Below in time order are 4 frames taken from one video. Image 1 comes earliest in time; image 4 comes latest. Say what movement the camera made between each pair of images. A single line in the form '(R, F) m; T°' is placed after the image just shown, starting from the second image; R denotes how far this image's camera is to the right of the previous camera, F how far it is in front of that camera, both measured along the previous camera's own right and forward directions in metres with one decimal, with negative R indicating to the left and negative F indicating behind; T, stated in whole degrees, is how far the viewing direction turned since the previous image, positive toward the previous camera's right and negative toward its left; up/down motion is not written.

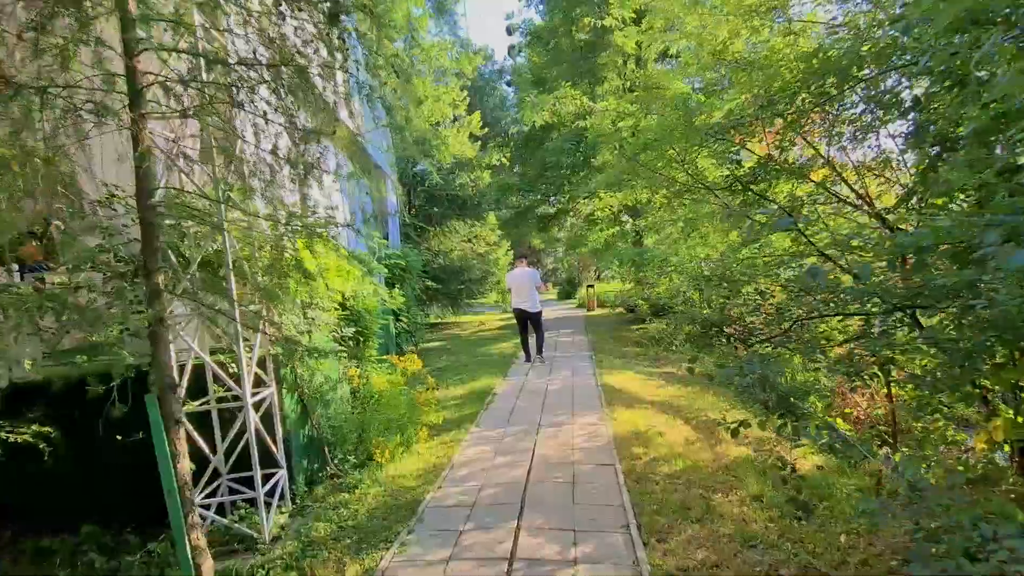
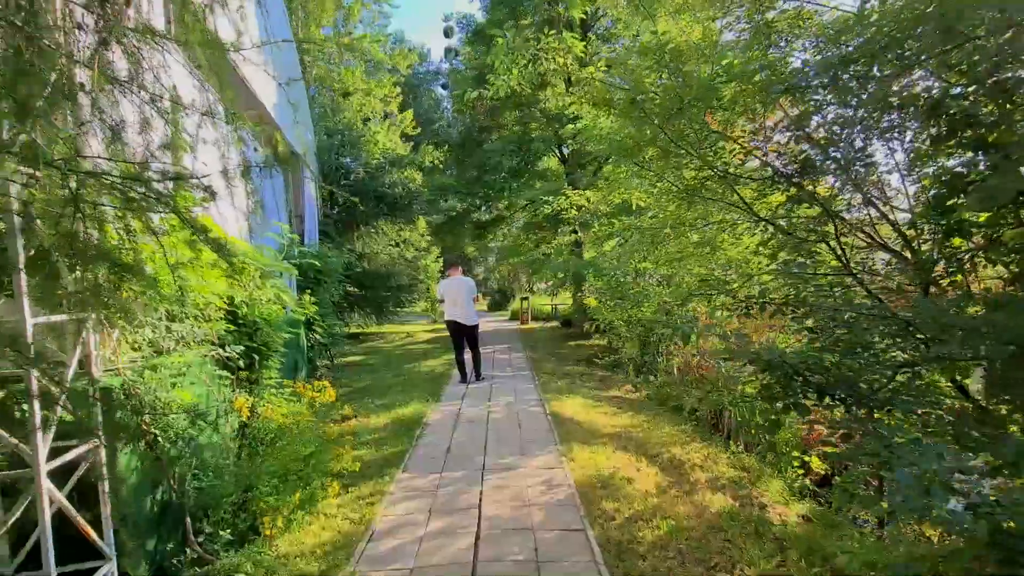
(-0.1, +0.9) m; +9°
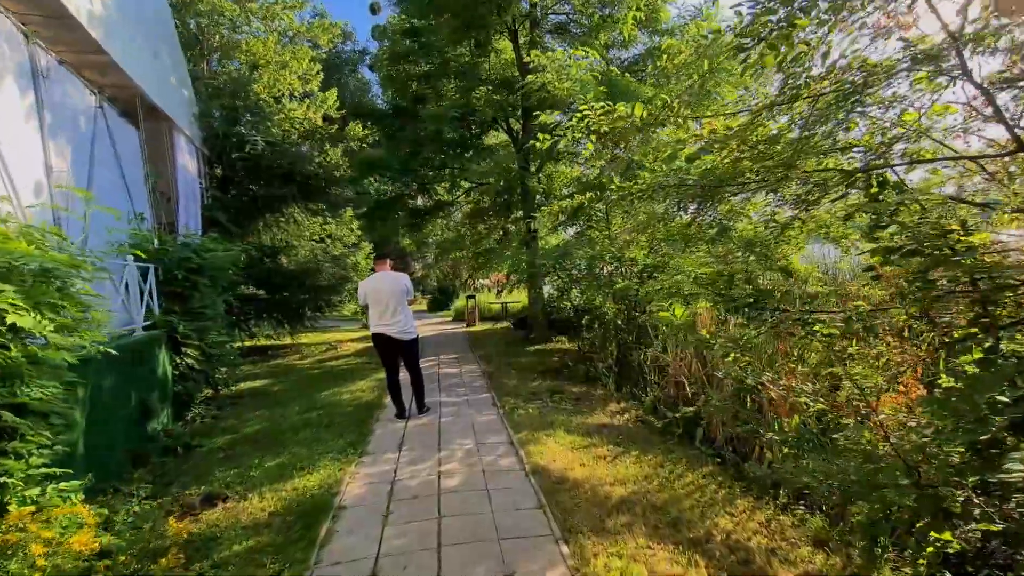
(-0.1, +1.9) m; +7°
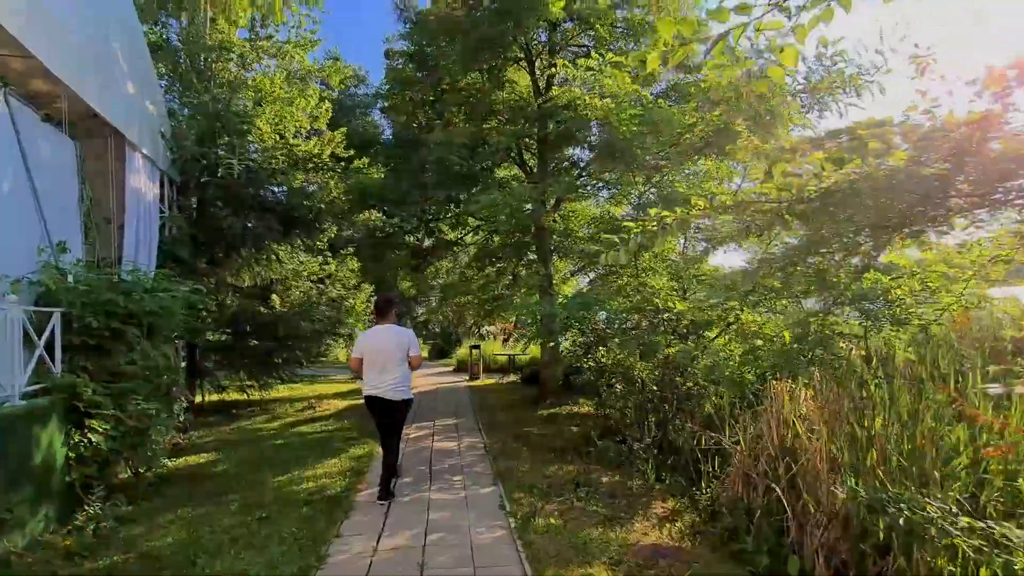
(-0.1, +1.4) m; -1°
